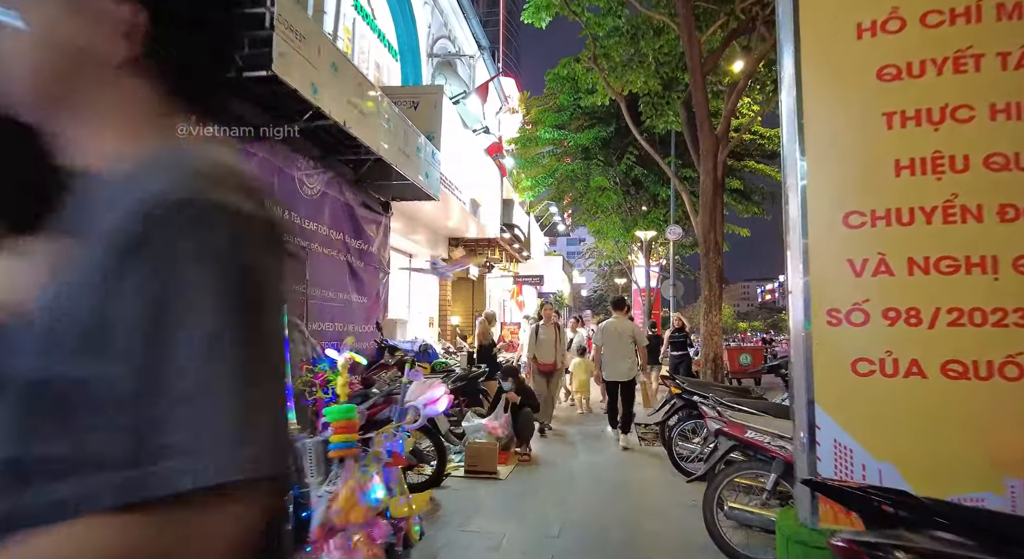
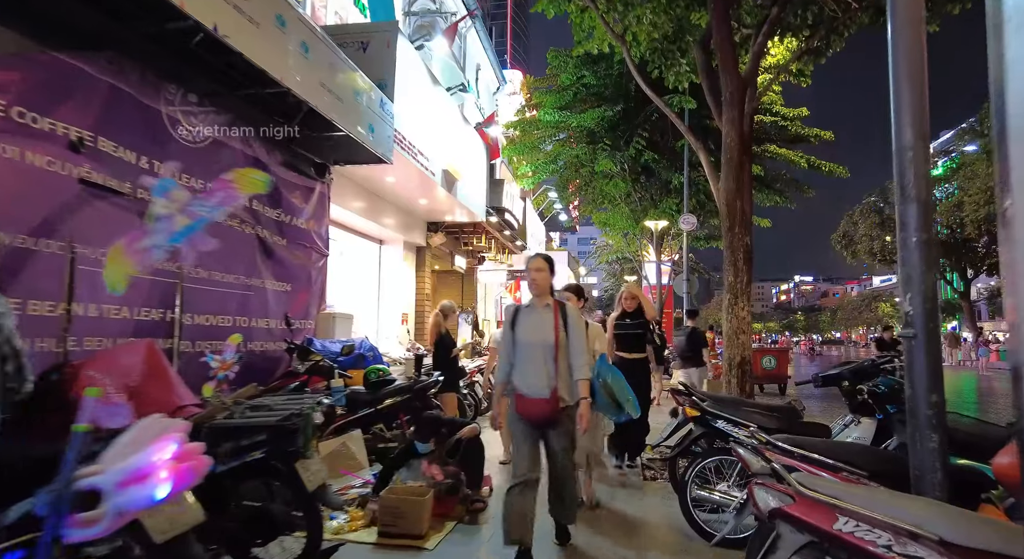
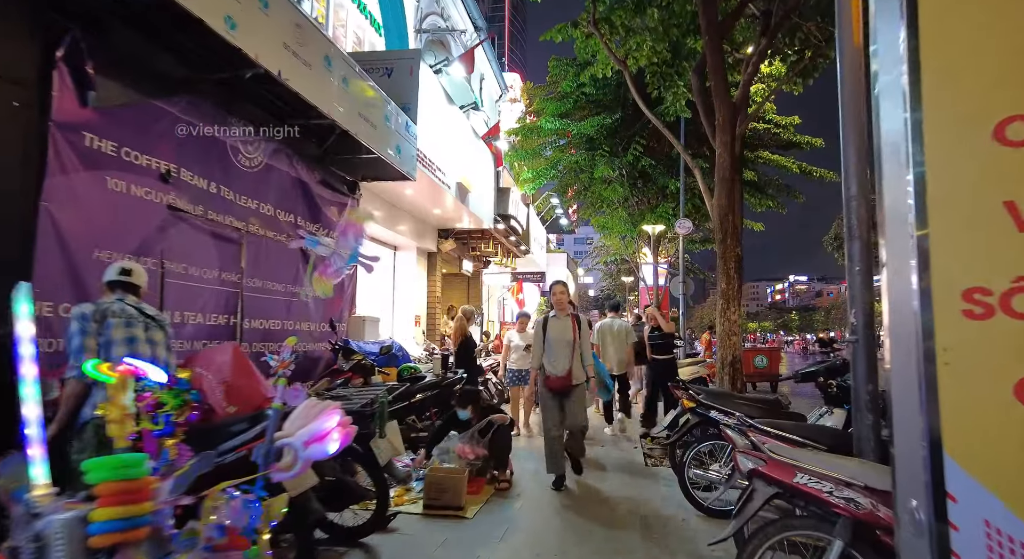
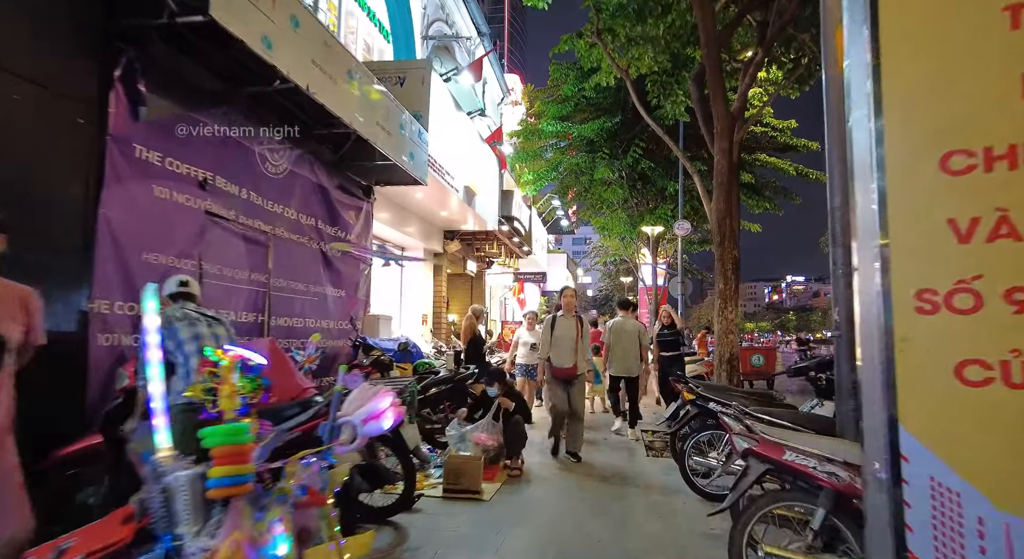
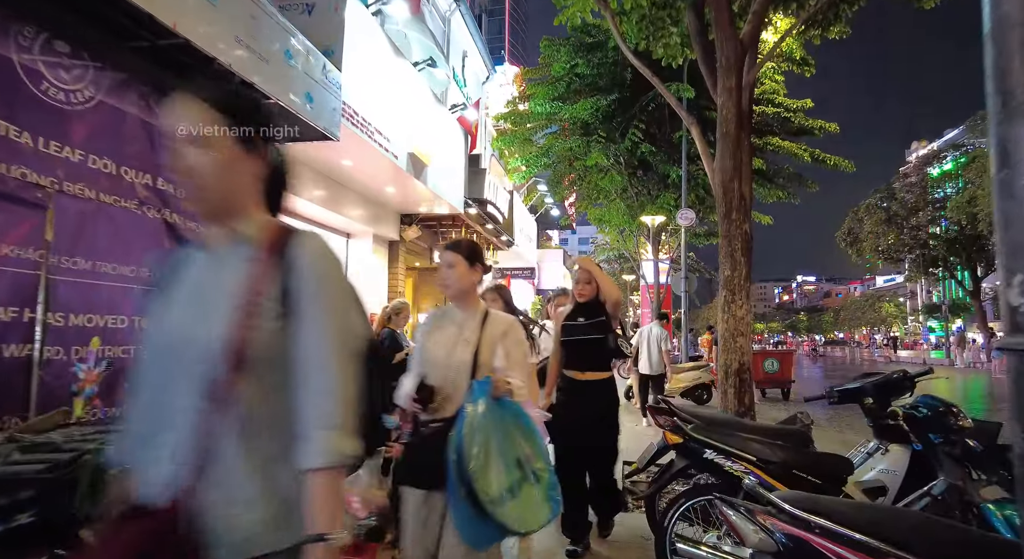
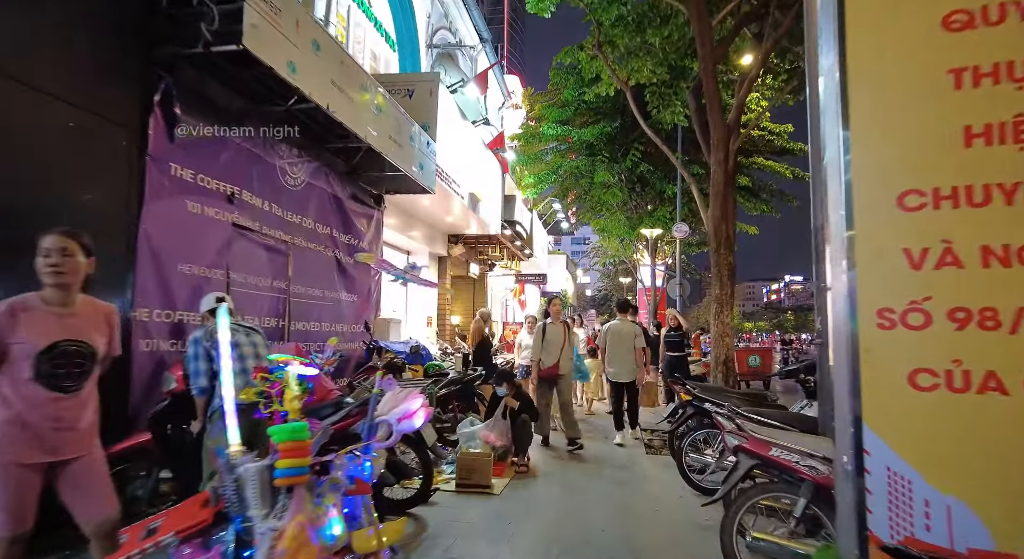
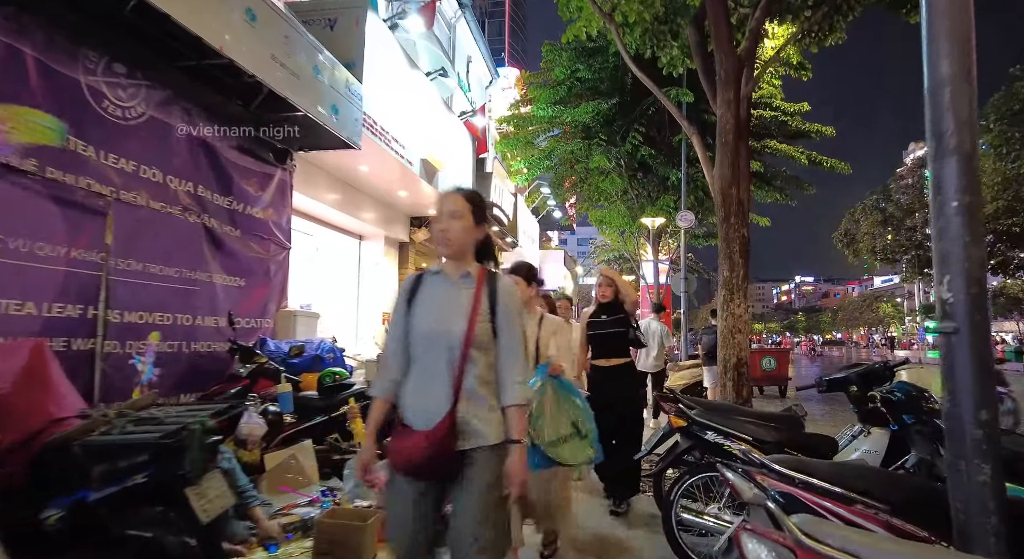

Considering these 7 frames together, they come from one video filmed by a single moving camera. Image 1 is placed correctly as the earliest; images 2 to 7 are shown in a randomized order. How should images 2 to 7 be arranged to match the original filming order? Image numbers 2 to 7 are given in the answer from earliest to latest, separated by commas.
6, 4, 3, 2, 7, 5
